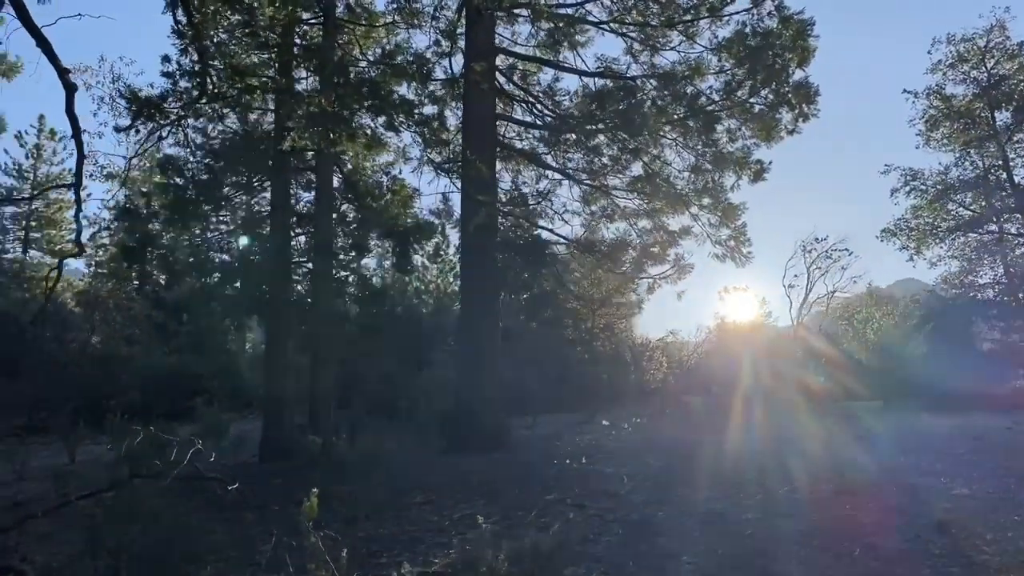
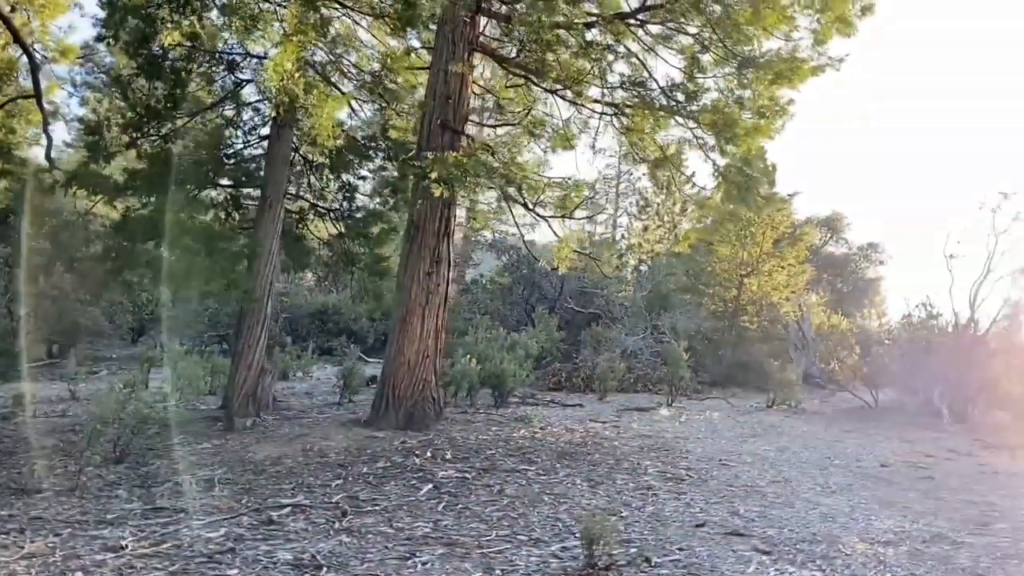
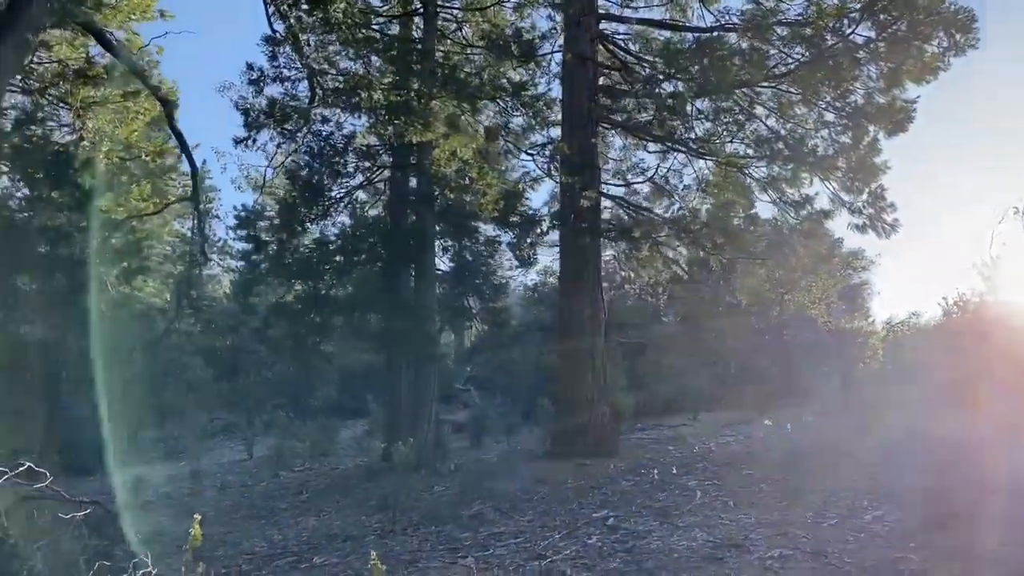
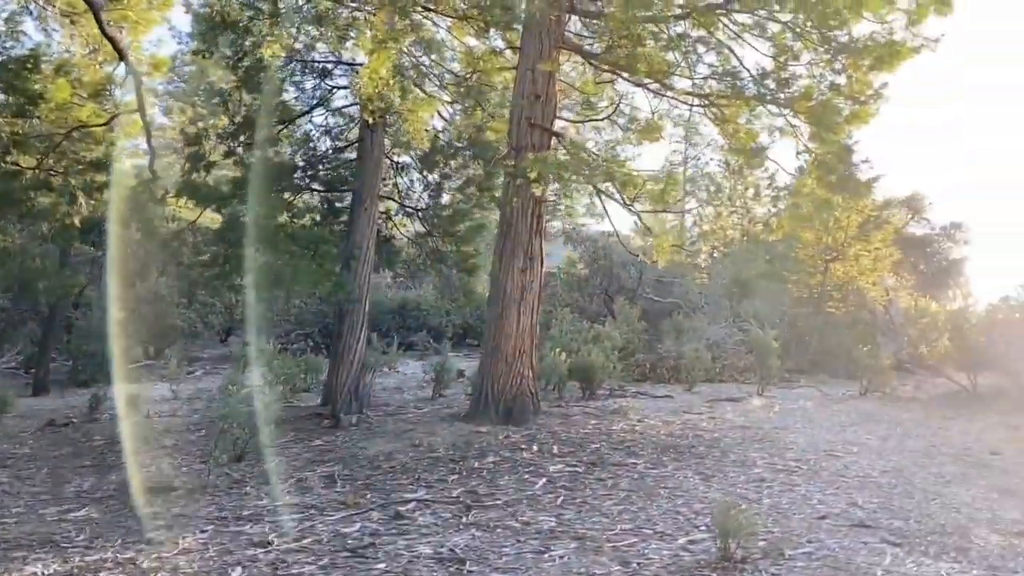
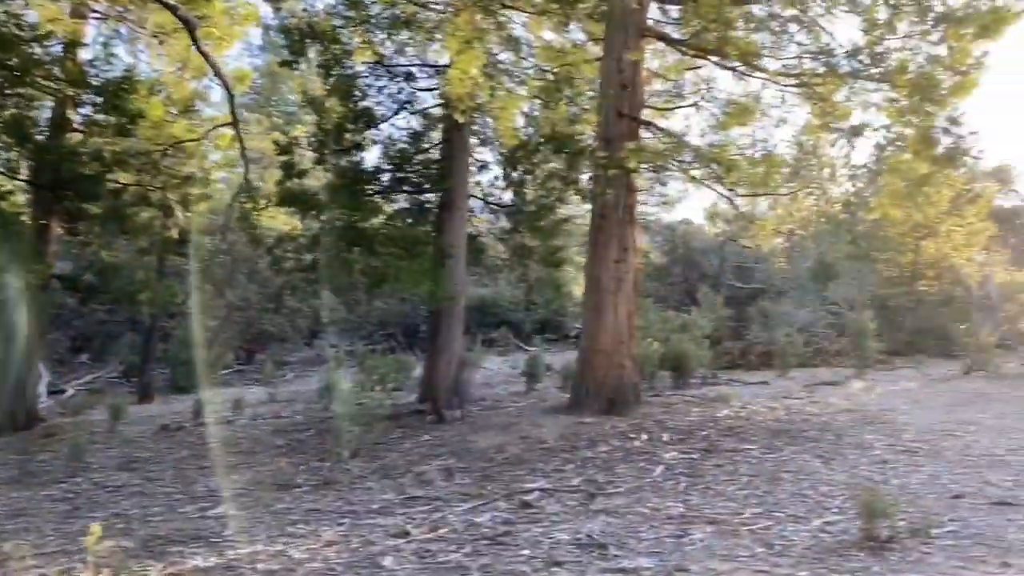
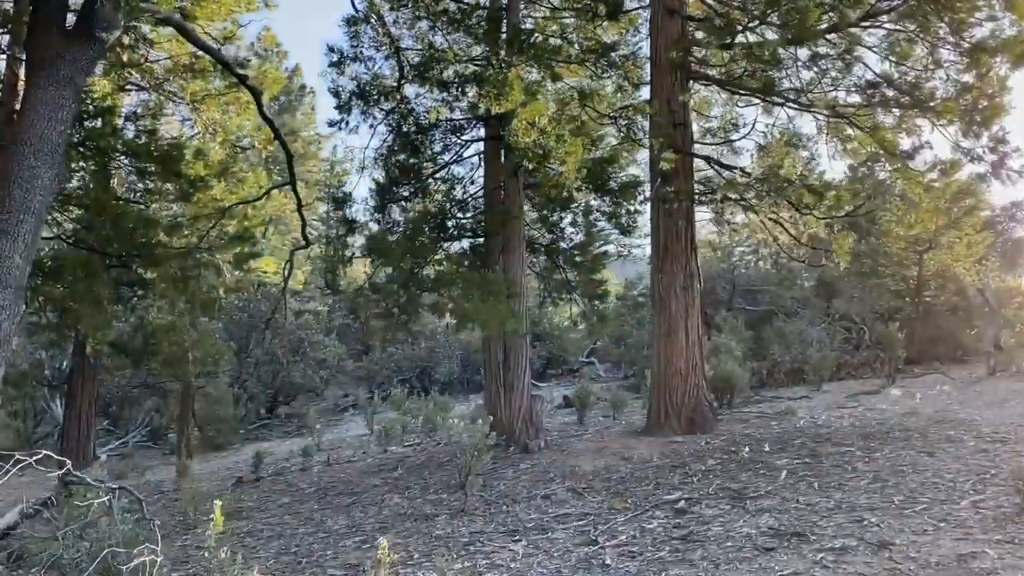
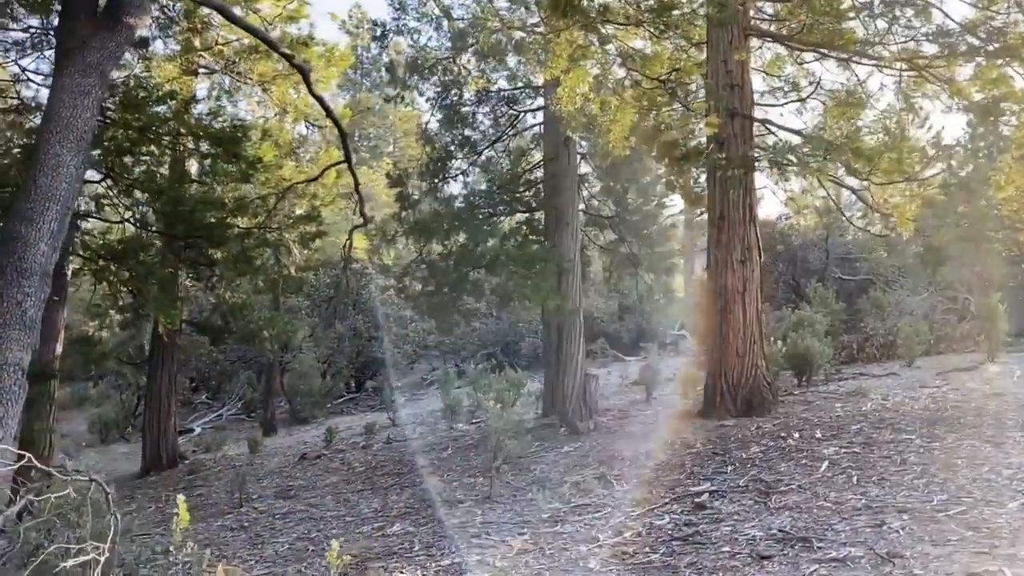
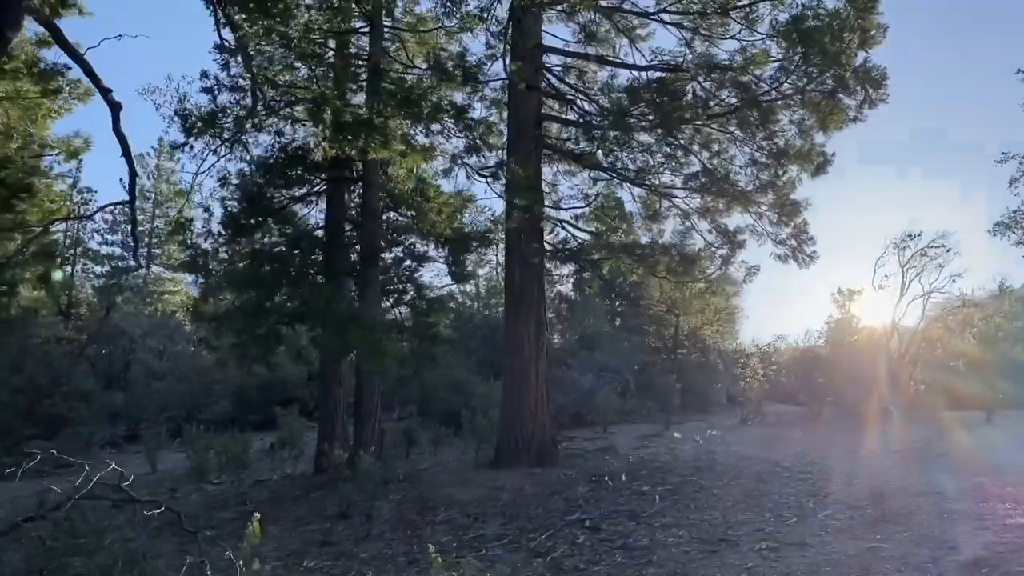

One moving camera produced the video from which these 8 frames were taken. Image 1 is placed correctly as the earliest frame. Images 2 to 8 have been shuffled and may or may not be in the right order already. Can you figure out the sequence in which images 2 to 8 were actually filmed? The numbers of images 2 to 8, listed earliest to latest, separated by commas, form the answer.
8, 3, 6, 7, 5, 4, 2
